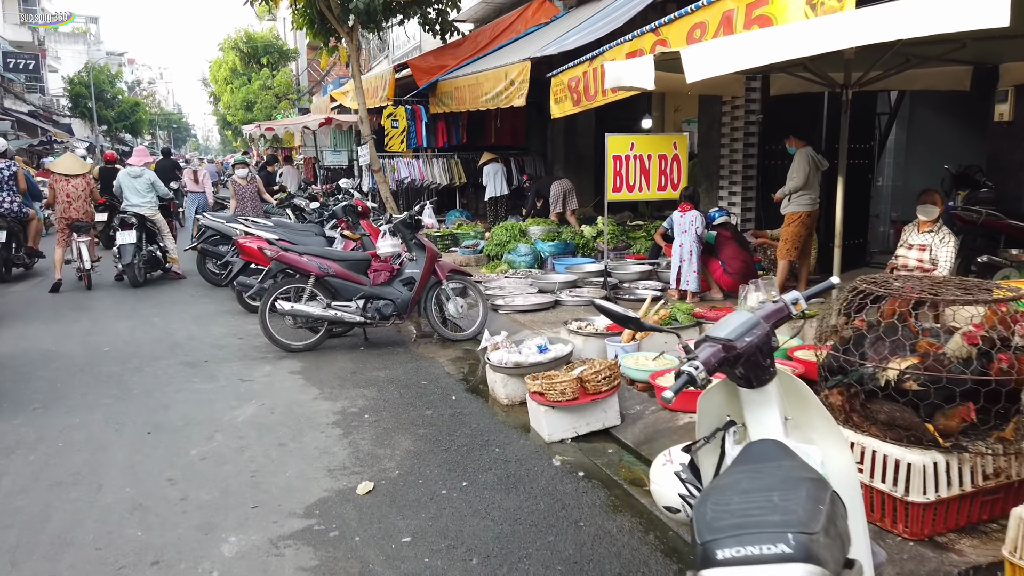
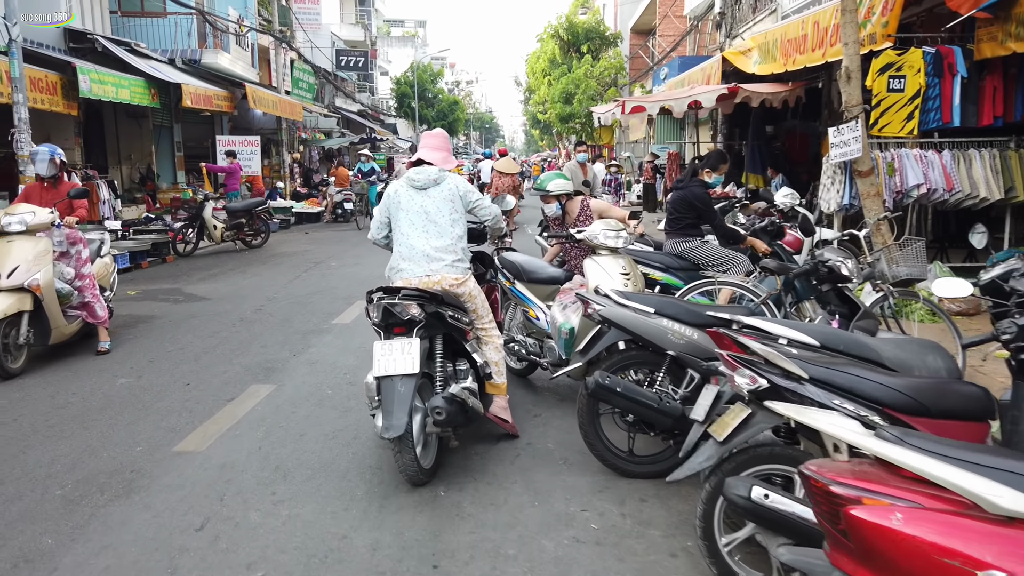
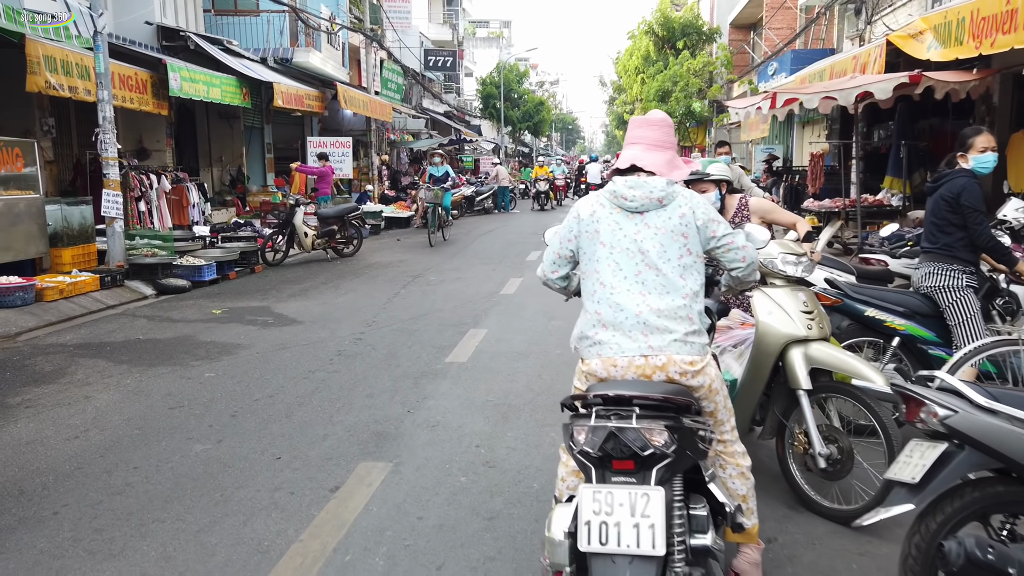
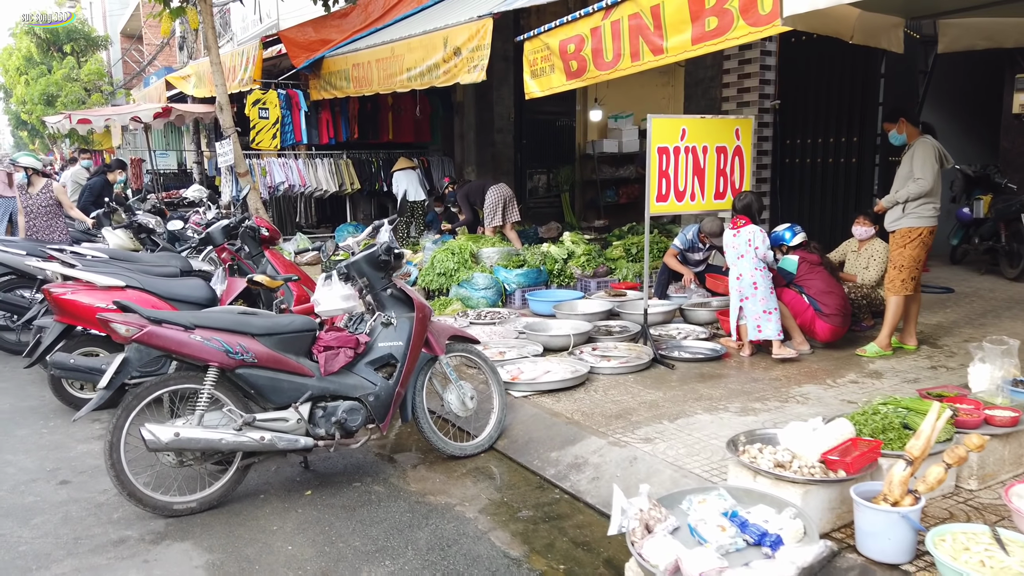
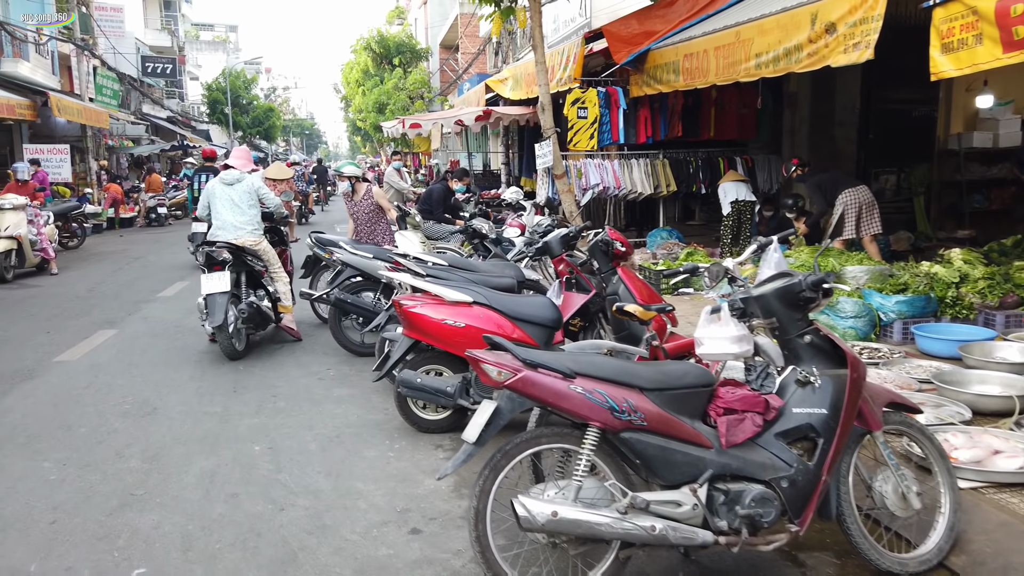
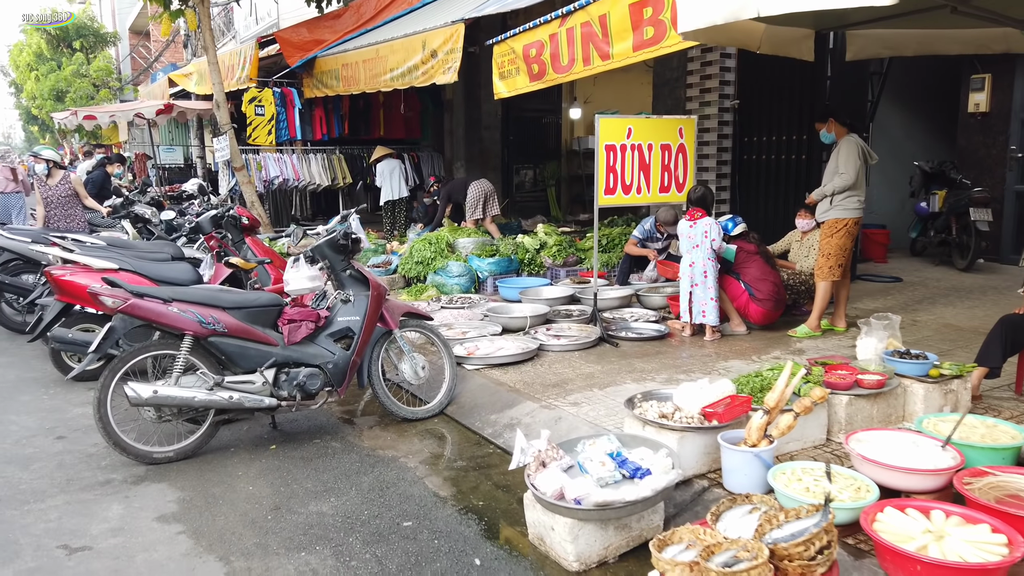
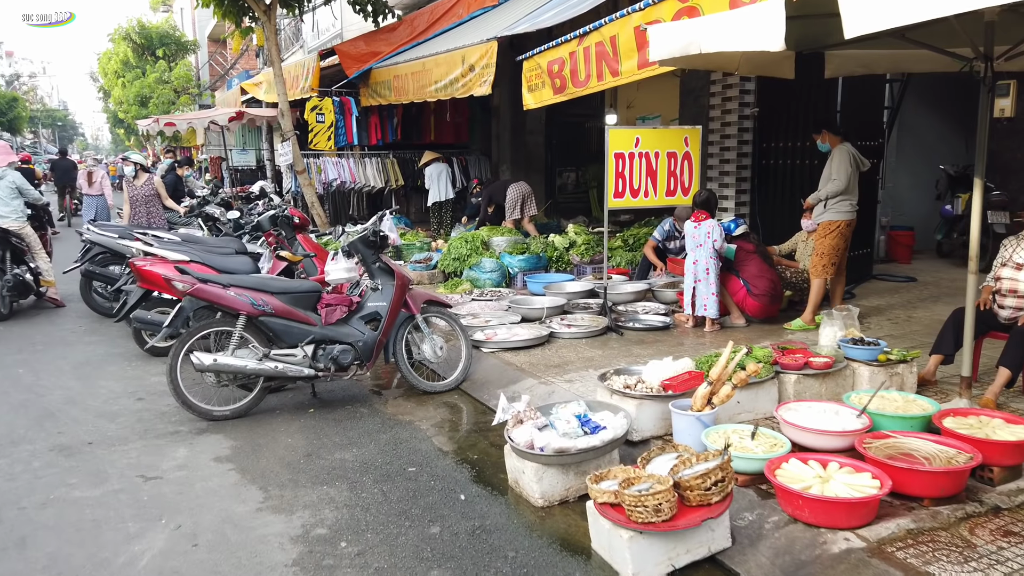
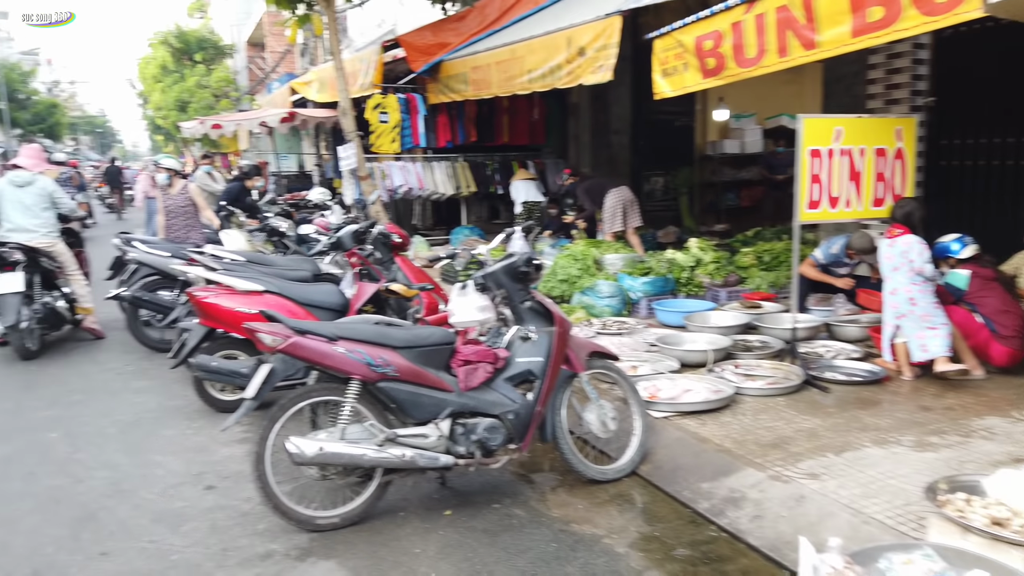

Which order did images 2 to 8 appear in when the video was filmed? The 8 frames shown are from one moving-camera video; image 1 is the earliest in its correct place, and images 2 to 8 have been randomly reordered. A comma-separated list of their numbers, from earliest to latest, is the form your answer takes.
7, 6, 4, 8, 5, 2, 3
